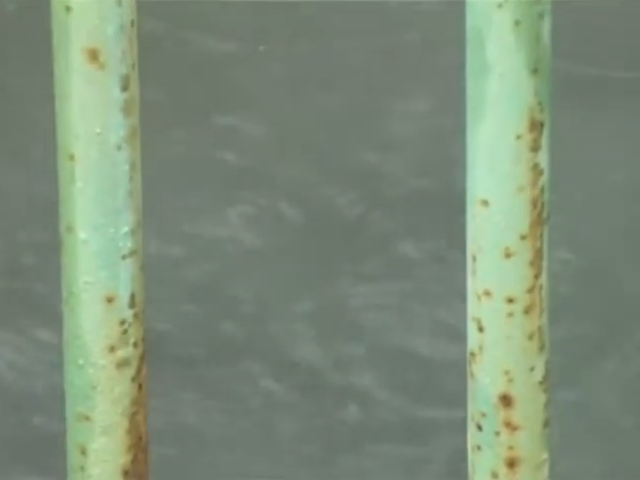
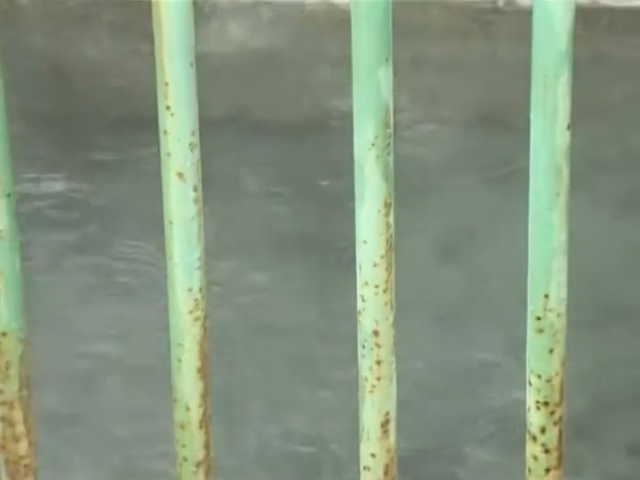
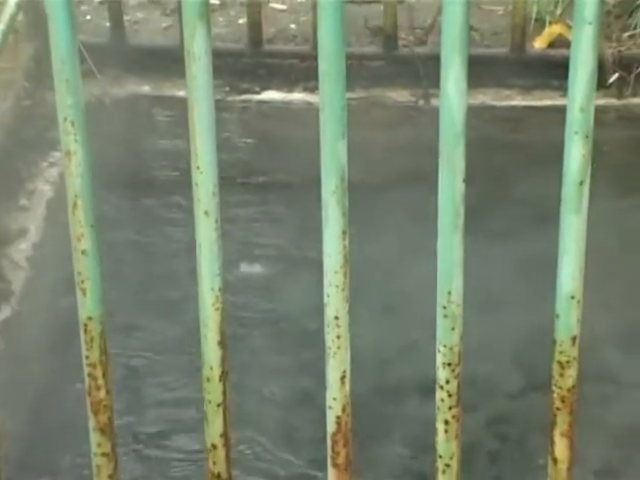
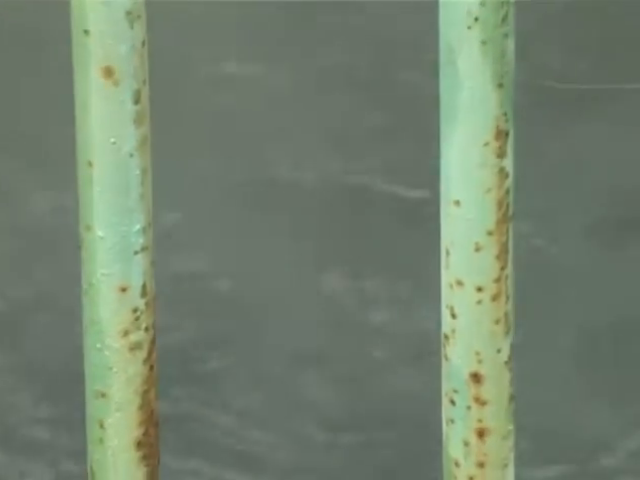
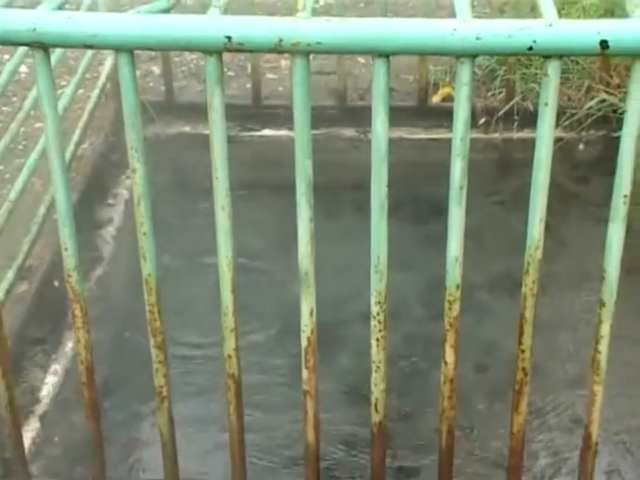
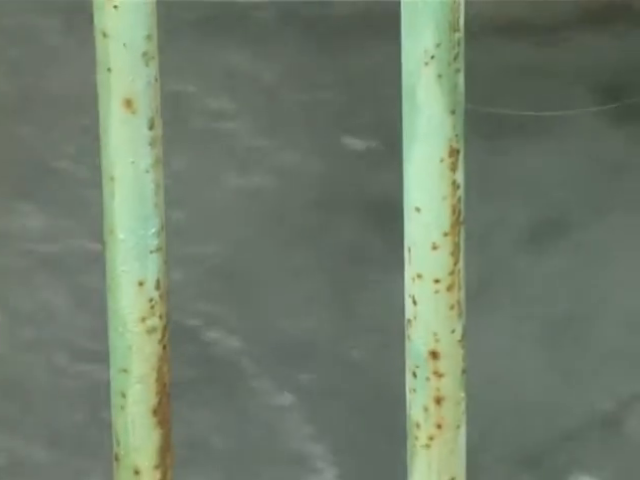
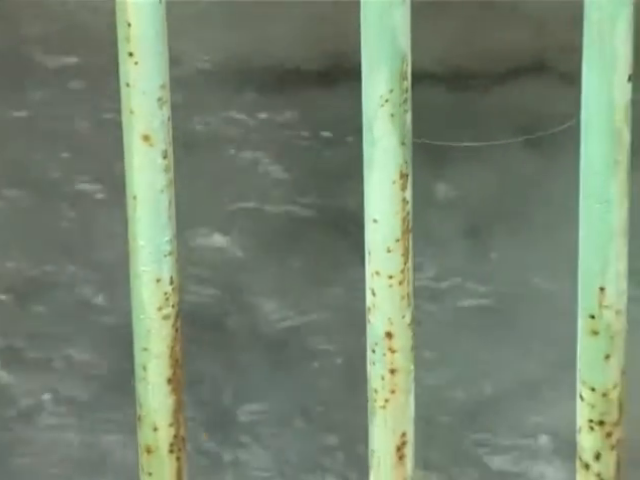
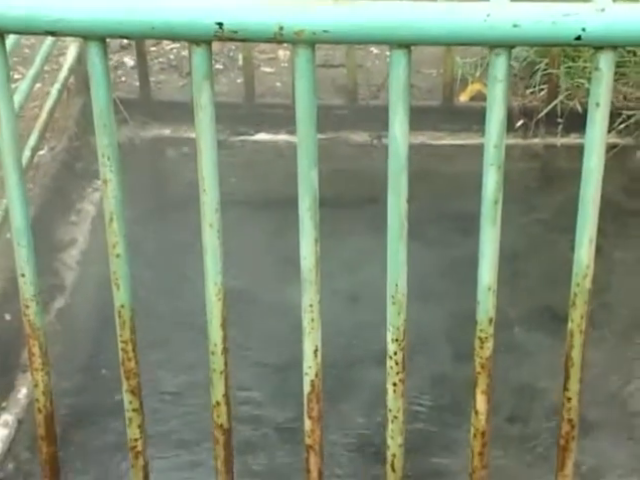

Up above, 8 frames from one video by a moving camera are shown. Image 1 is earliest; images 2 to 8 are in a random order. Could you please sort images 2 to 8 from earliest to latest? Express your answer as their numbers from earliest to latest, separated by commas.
4, 6, 7, 2, 3, 8, 5
